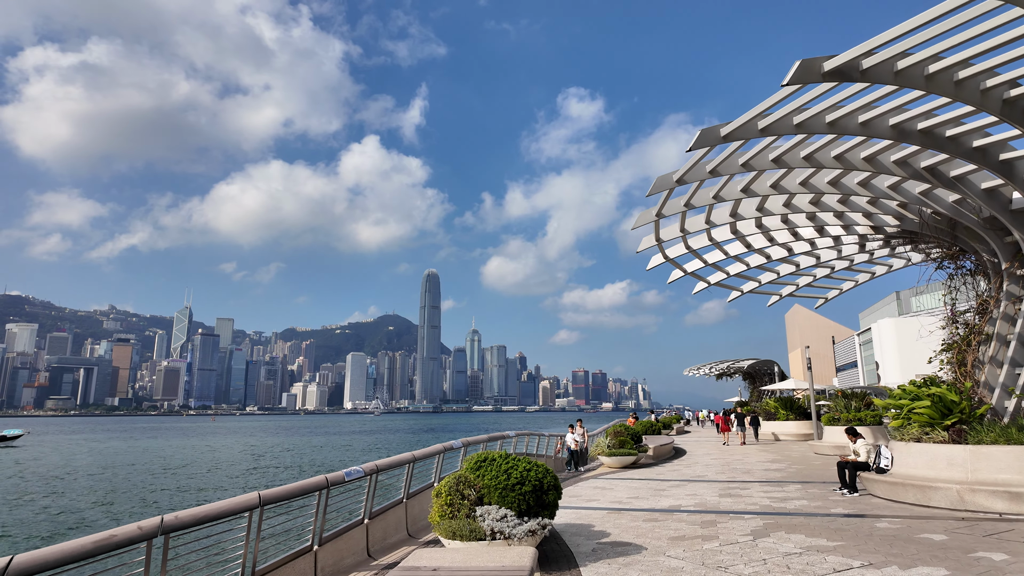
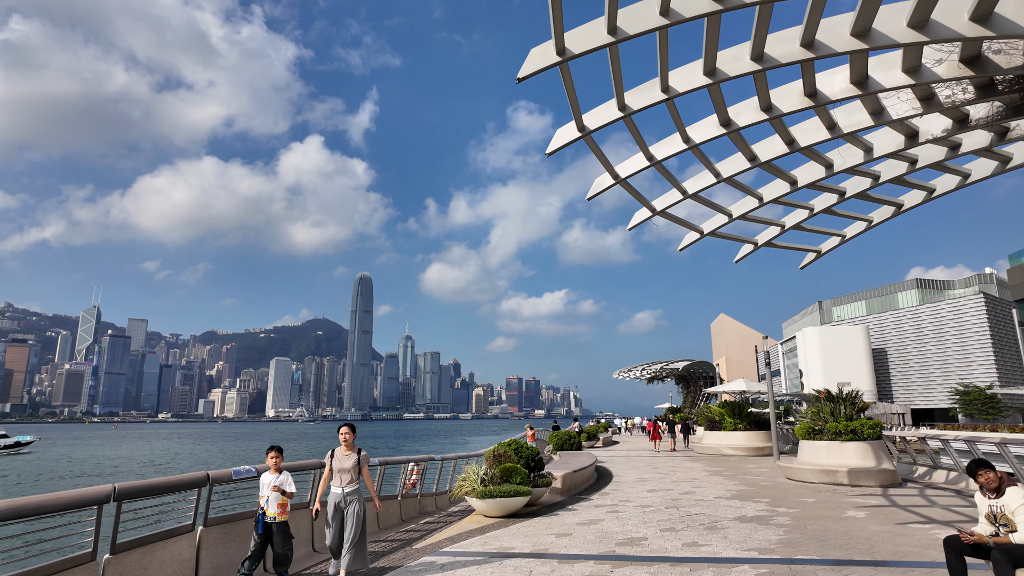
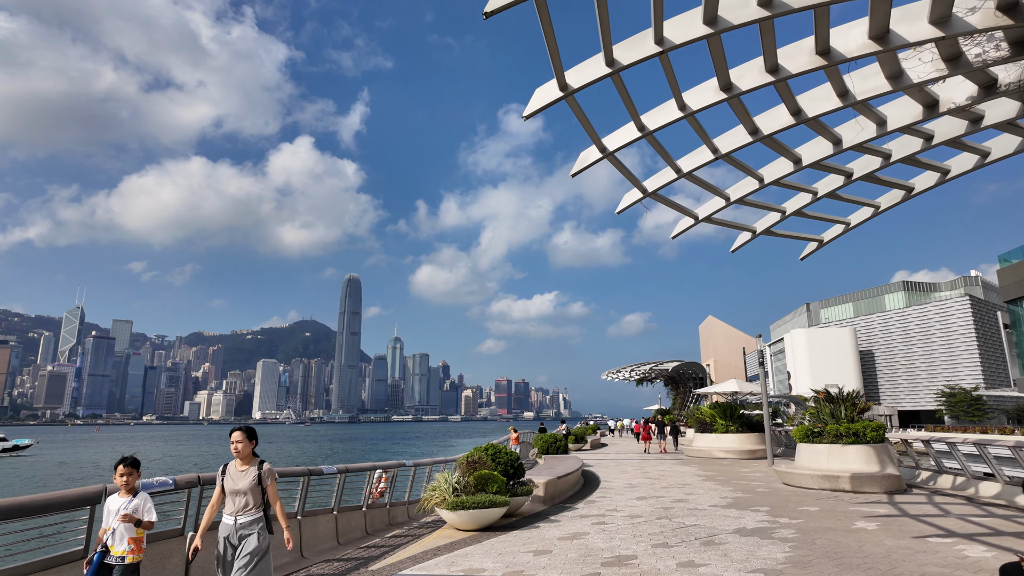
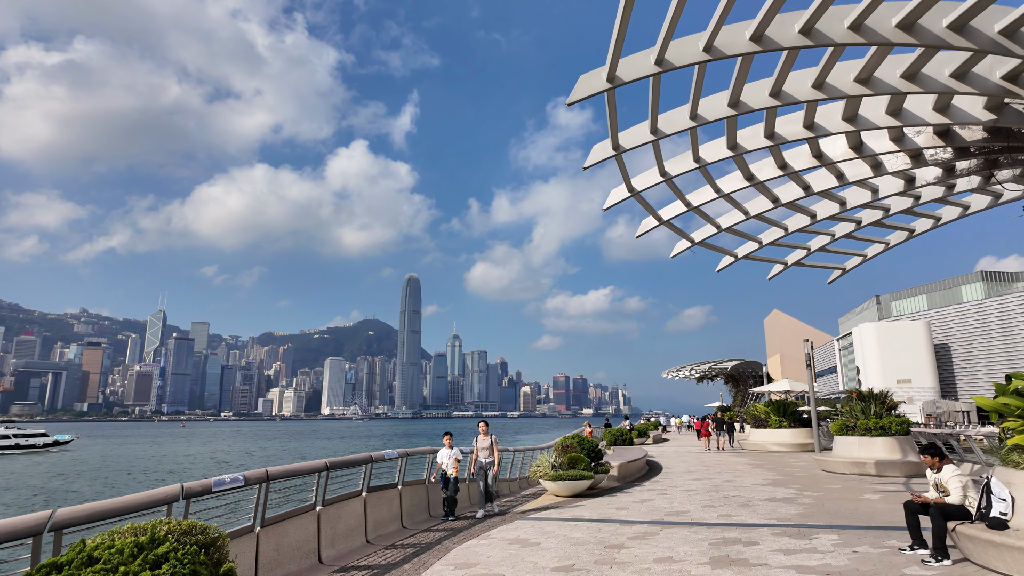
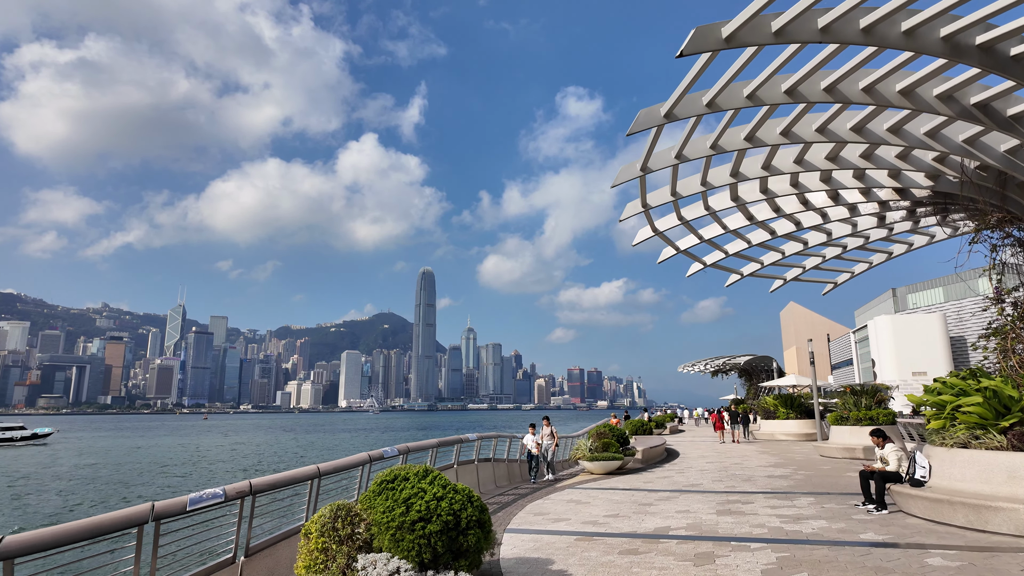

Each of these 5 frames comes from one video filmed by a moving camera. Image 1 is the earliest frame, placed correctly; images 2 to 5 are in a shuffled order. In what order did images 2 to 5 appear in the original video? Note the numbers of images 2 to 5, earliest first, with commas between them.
5, 4, 2, 3
